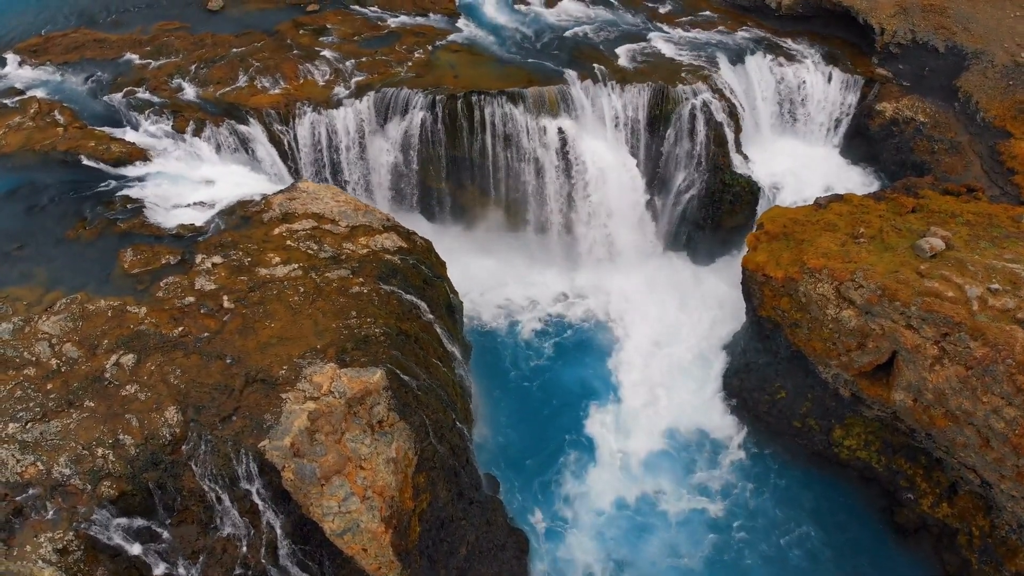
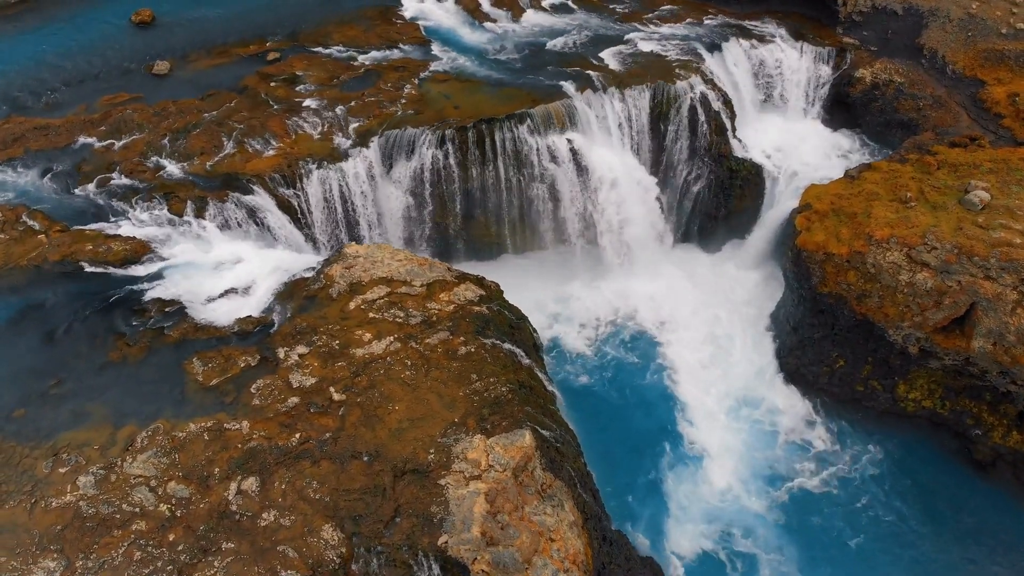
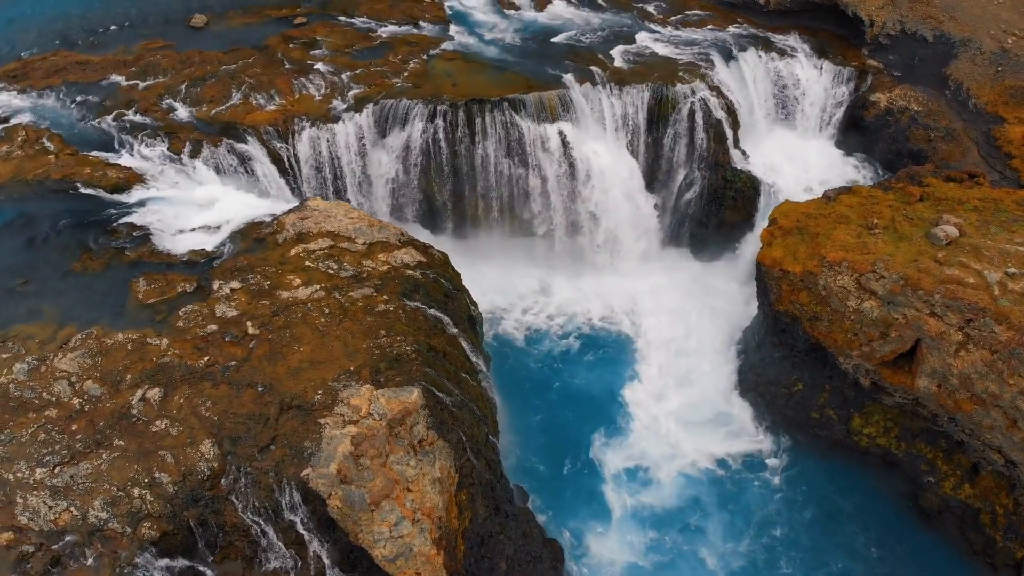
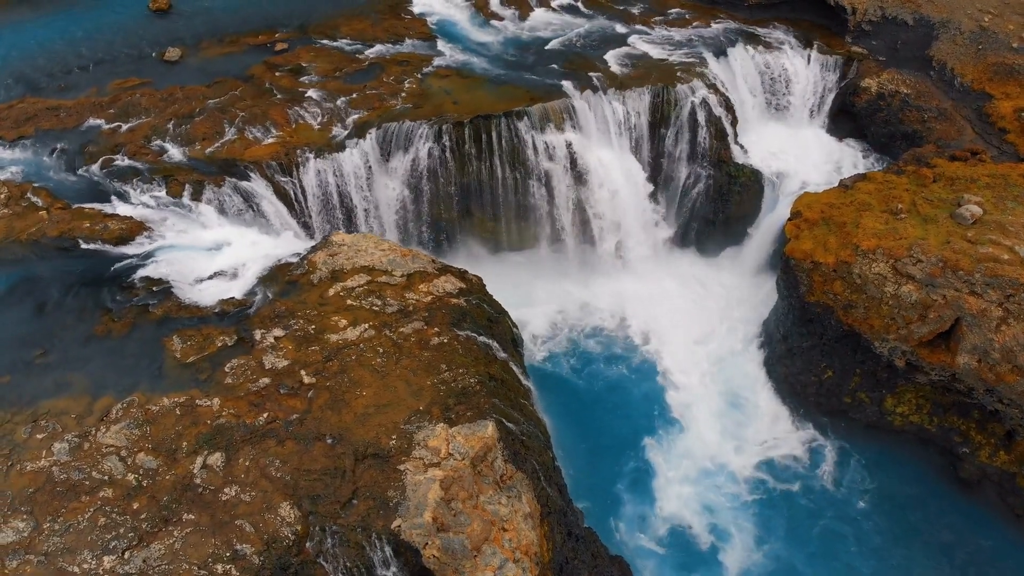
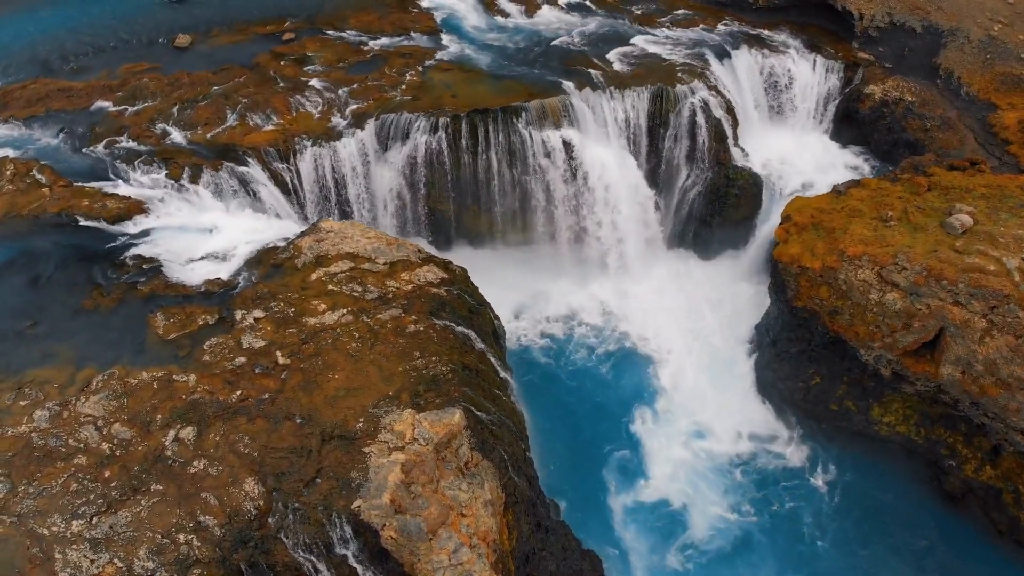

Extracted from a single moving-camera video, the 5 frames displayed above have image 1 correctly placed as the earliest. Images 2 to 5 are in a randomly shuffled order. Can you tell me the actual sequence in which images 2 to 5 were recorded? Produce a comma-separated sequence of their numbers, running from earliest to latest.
3, 5, 4, 2
